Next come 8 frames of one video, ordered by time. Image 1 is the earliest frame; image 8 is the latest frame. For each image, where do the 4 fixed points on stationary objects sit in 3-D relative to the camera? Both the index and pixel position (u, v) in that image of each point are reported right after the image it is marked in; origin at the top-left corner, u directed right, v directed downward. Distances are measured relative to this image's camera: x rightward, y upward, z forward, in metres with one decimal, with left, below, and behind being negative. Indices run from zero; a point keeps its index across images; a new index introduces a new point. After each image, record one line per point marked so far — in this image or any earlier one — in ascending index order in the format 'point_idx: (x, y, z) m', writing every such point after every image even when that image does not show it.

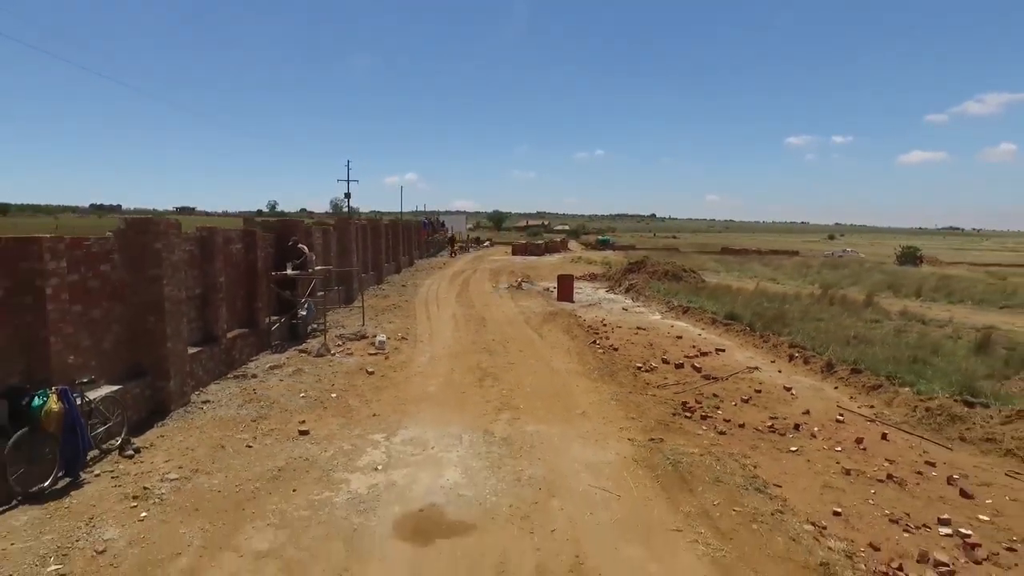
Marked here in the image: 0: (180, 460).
0: (-3.1, -1.6, +8.0) m
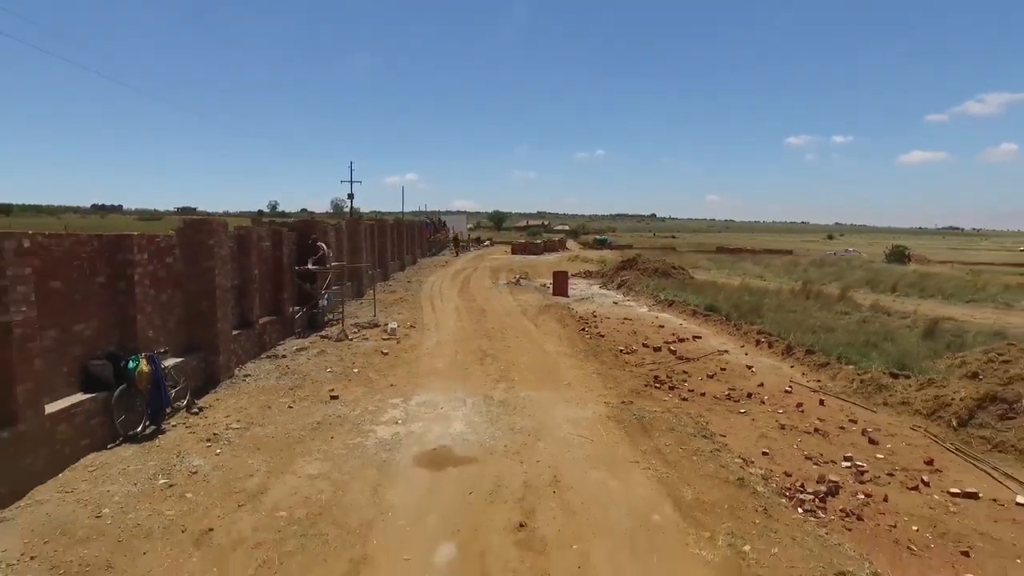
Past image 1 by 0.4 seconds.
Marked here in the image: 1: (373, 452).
0: (-3.1, -1.4, +9.8) m
1: (-1.4, -1.5, +8.4) m
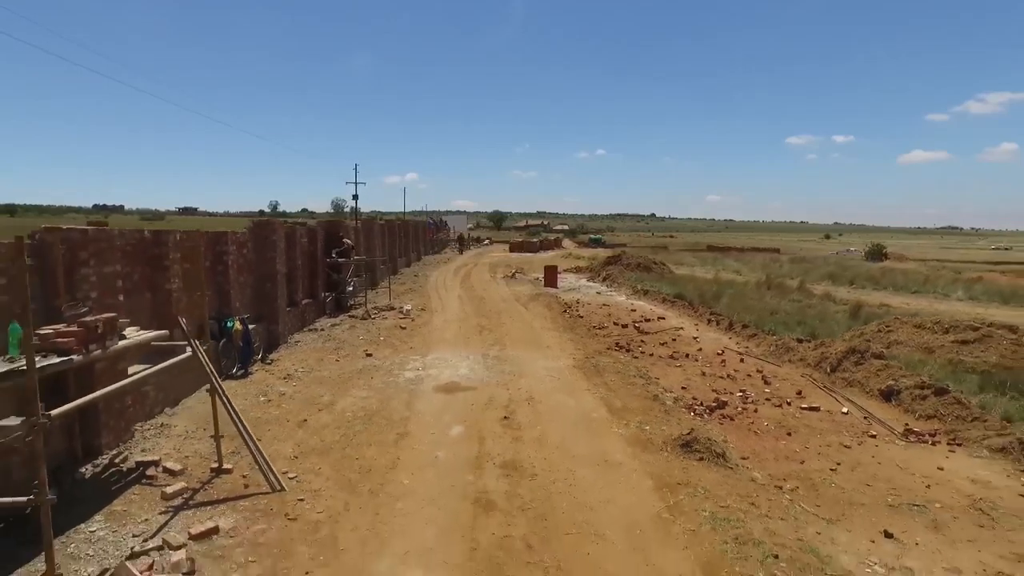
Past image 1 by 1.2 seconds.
0: (-3.3, -1.2, +13.3) m
1: (-1.5, -1.3, +11.9) m
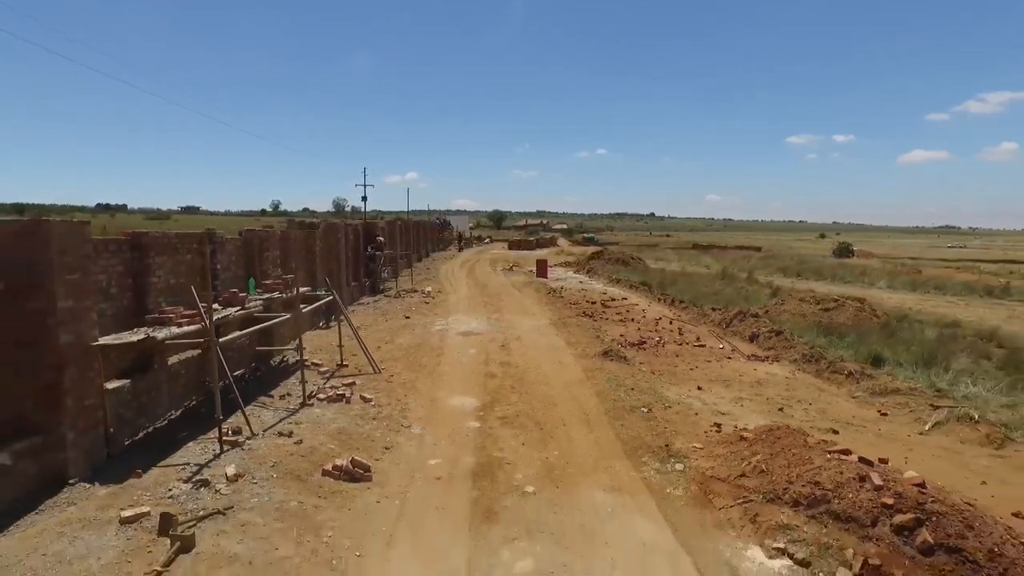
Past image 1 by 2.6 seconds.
0: (-3.4, -0.8, +19.2) m
1: (-1.6, -0.9, +17.9) m
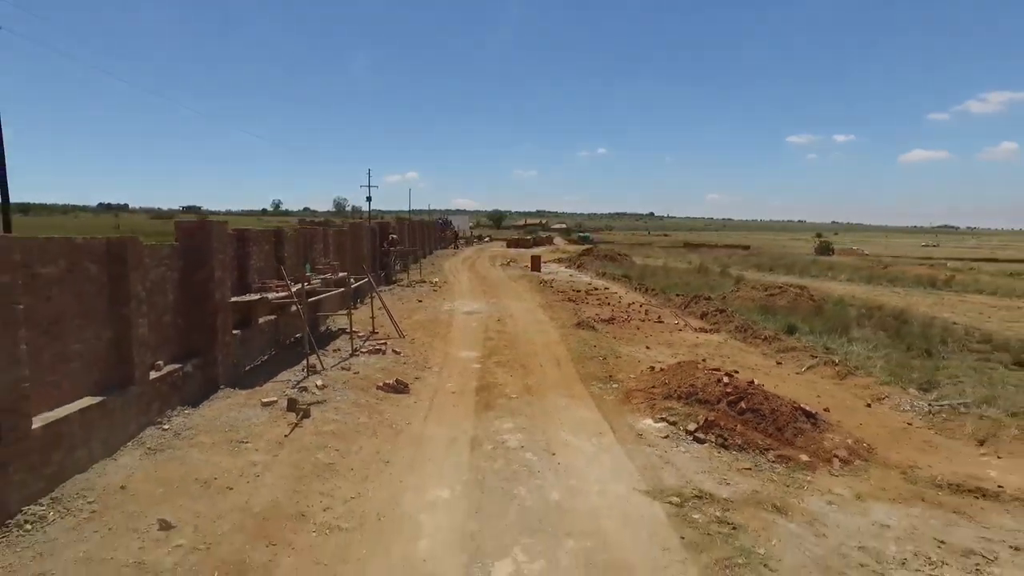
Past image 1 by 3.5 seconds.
0: (-3.5, -0.5, +23.1) m
1: (-1.7, -0.6, +21.7) m
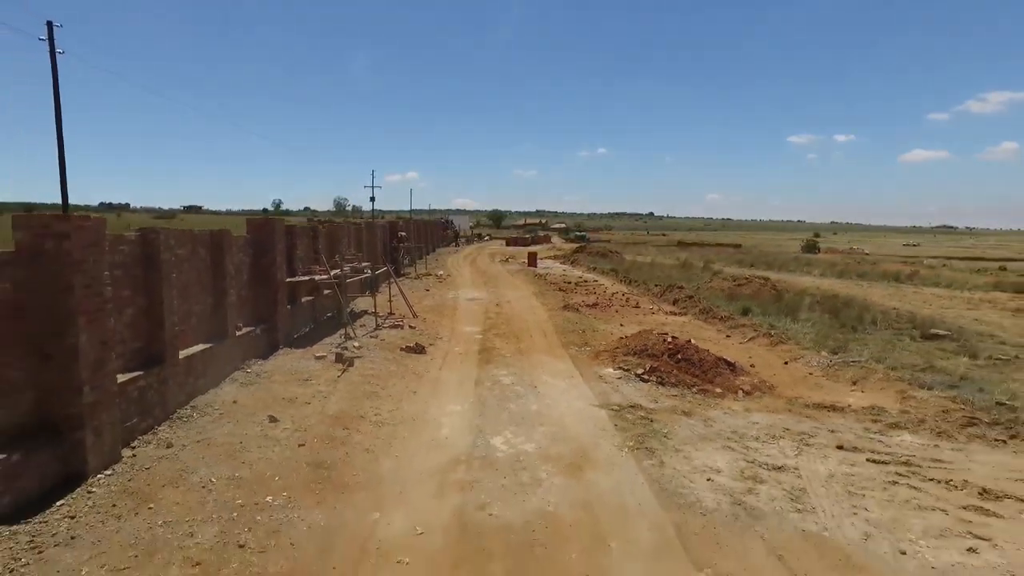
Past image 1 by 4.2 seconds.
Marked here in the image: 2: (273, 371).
0: (-3.6, -0.2, +26.1) m
1: (-1.8, -0.3, +24.7) m
2: (-3.2, -1.1, +11.7) m
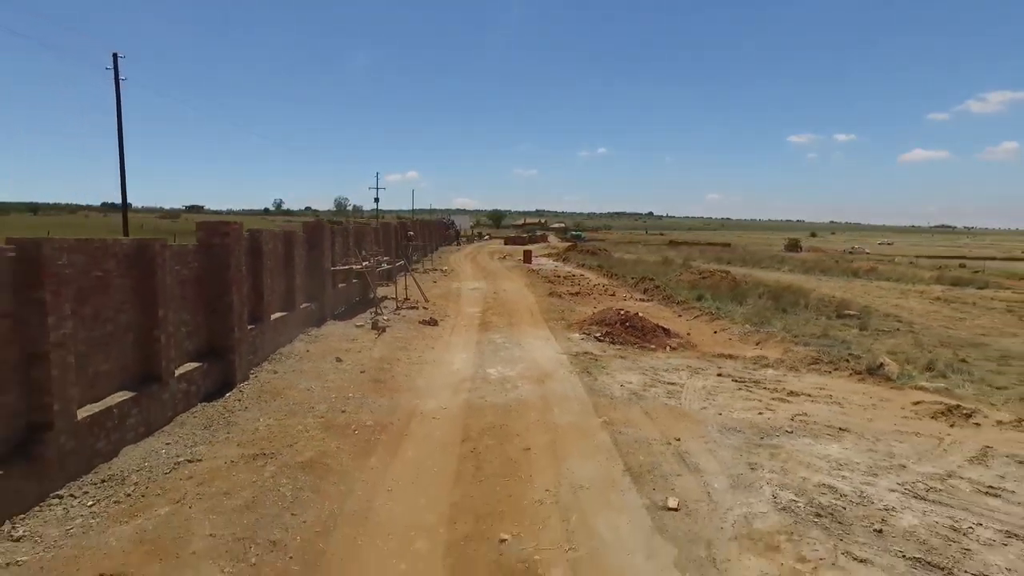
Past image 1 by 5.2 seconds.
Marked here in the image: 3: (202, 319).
0: (-3.7, +0.1, +30.3) m
1: (-2.0, 0.0, +28.9) m
2: (-3.4, -0.9, +15.9) m
3: (-3.8, -0.4, +10.6) m
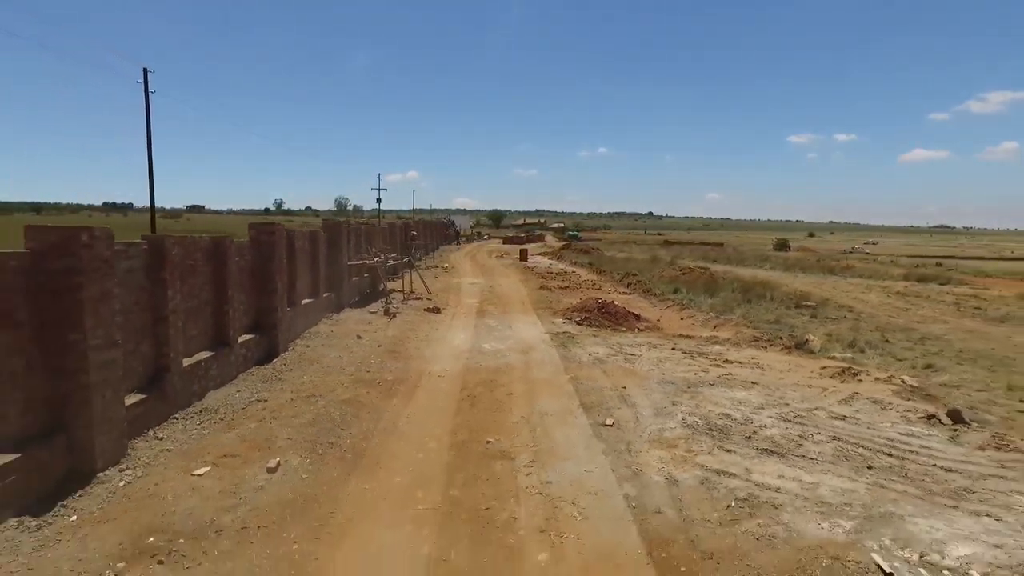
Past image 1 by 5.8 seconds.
0: (-3.9, +0.3, +32.9) m
1: (-2.1, +0.2, +31.5) m
2: (-3.6, -0.7, +18.5) m
3: (-4.0, -0.2, +13.2) m
